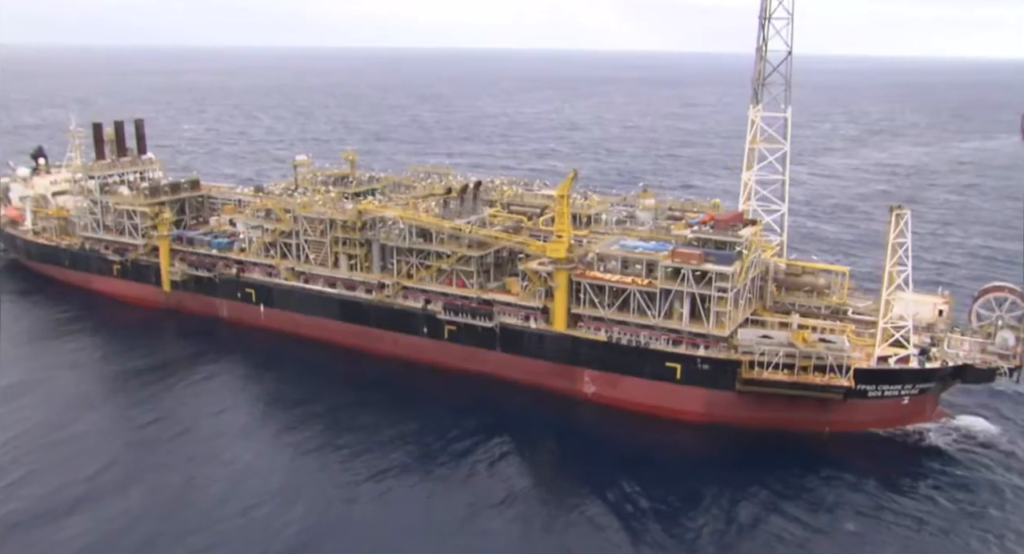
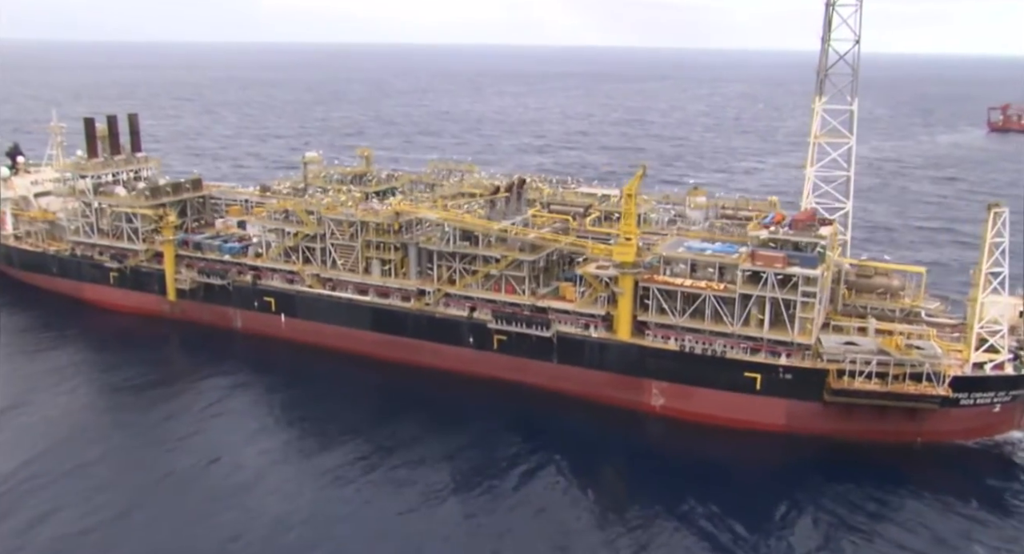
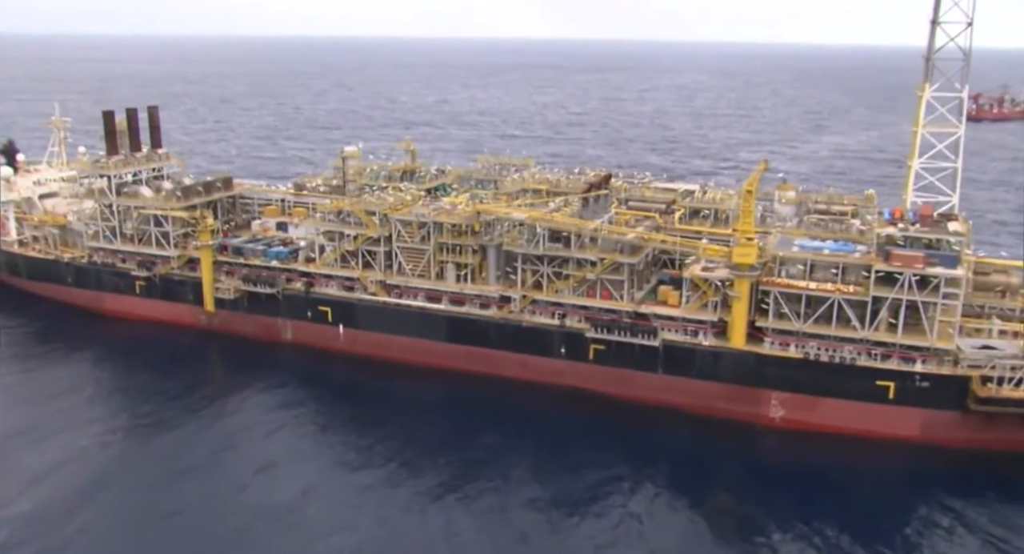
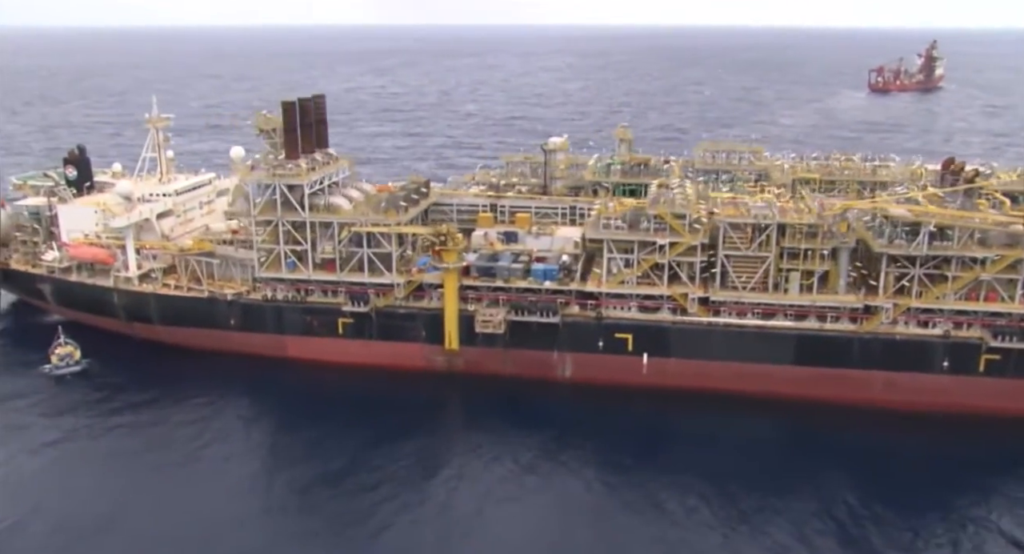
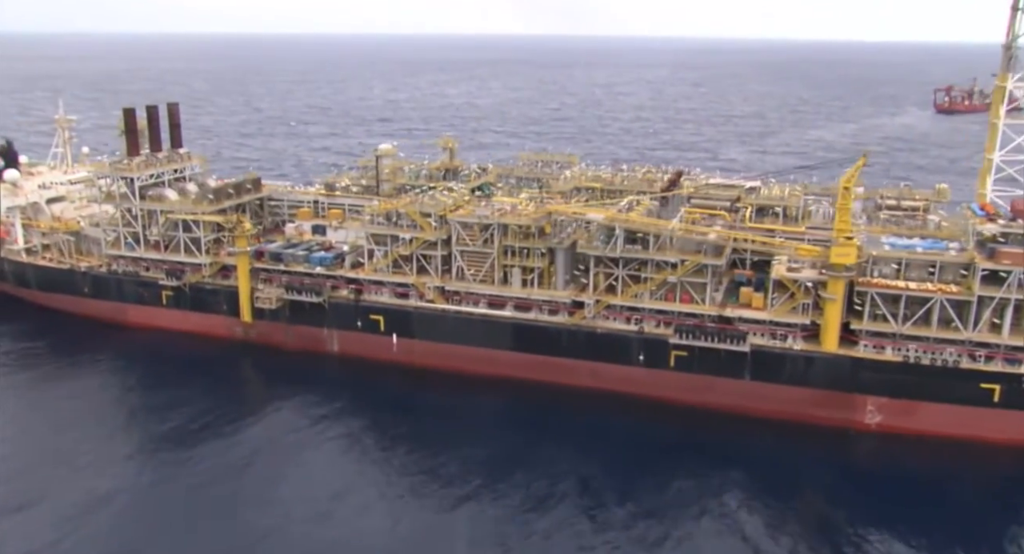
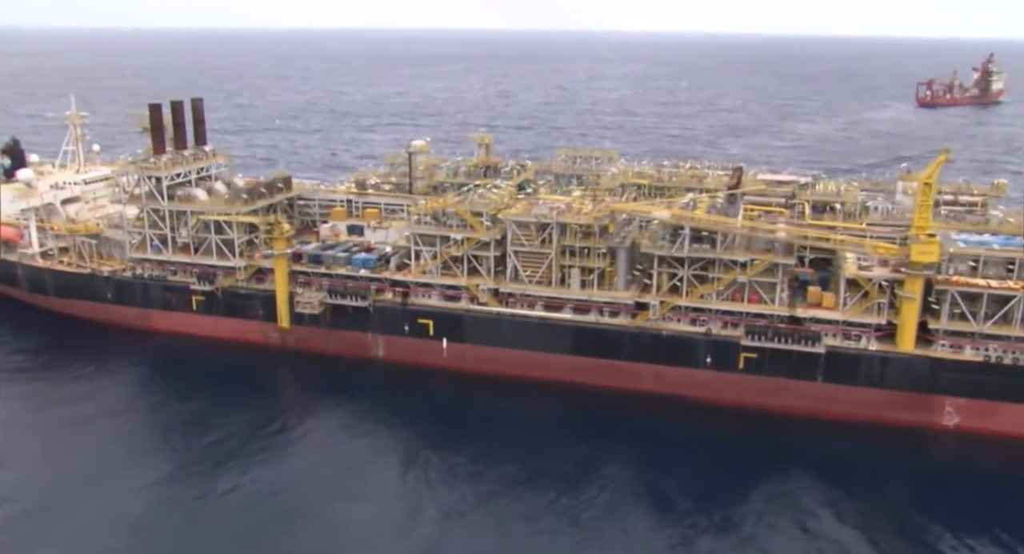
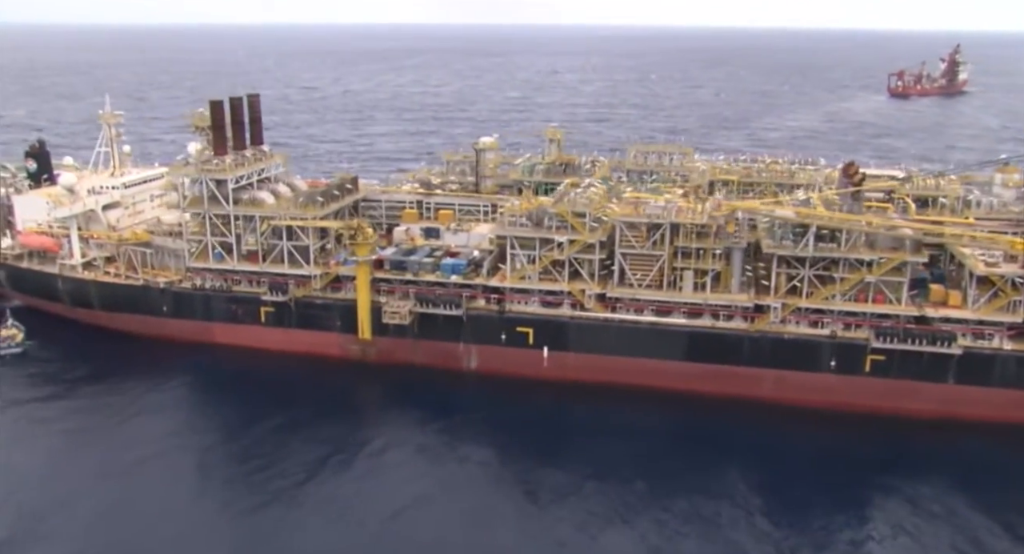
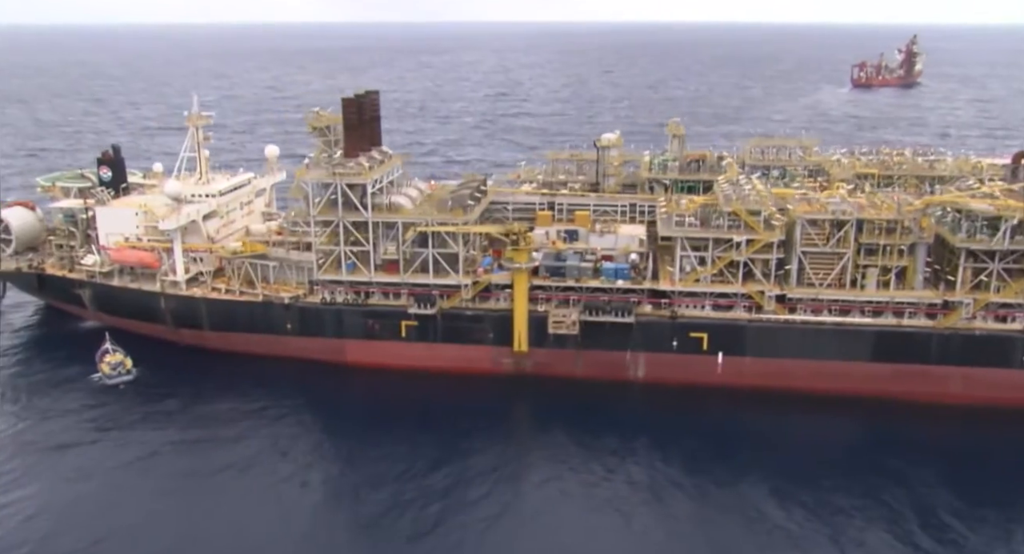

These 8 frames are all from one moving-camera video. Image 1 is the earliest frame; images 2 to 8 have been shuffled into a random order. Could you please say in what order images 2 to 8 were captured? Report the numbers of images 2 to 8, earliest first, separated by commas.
2, 3, 5, 6, 7, 4, 8
